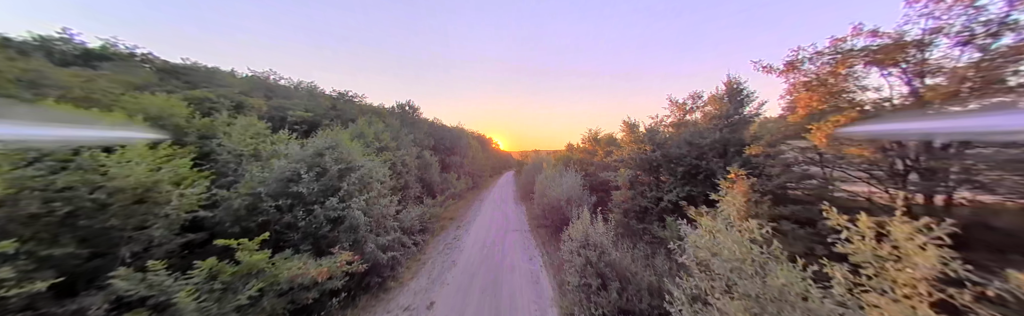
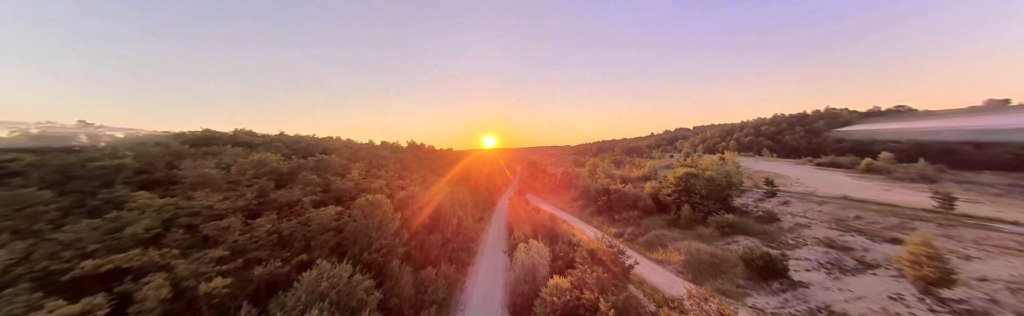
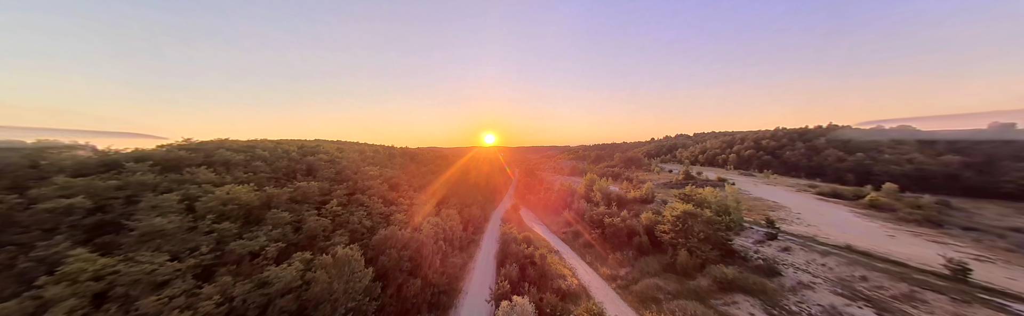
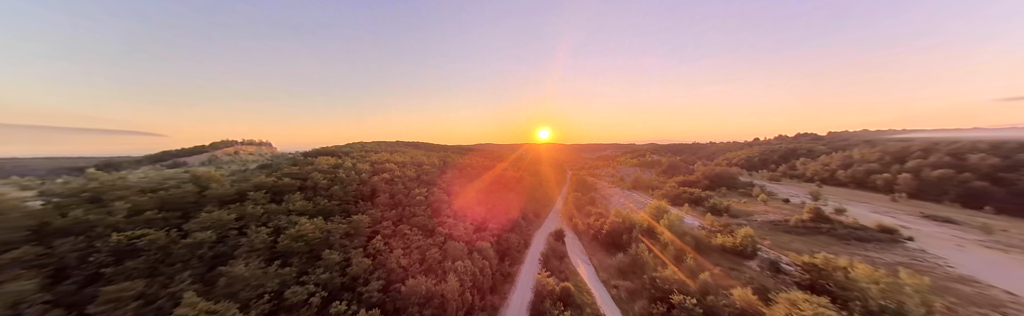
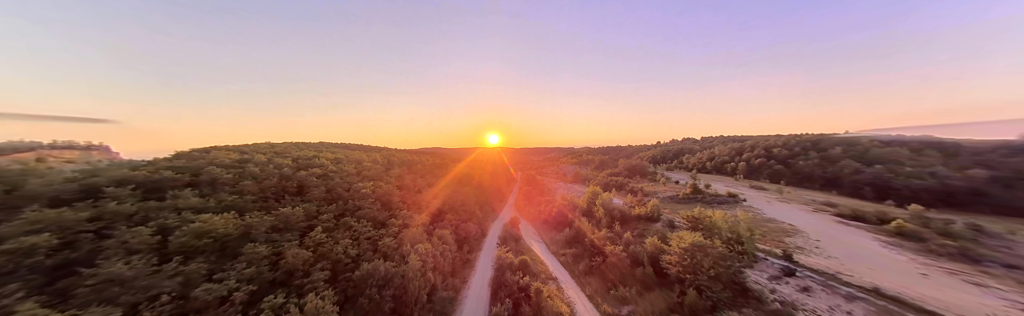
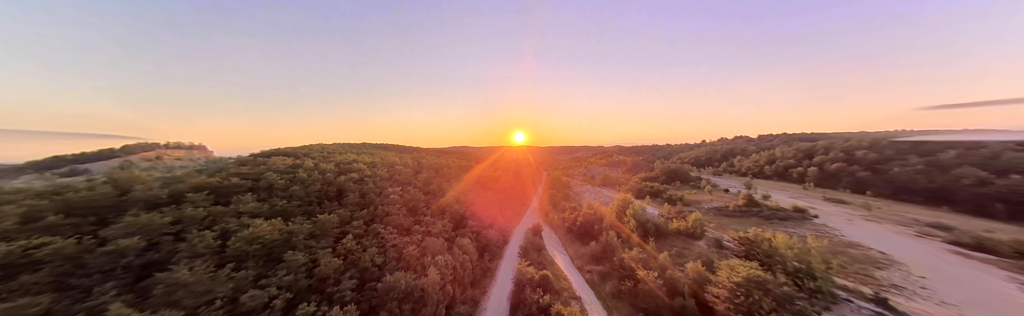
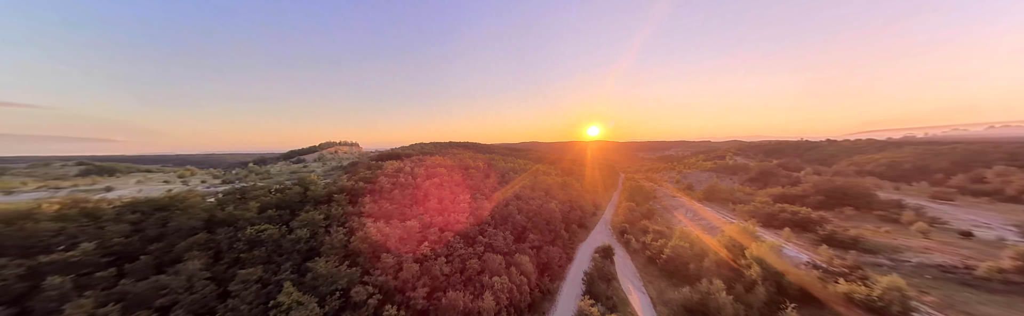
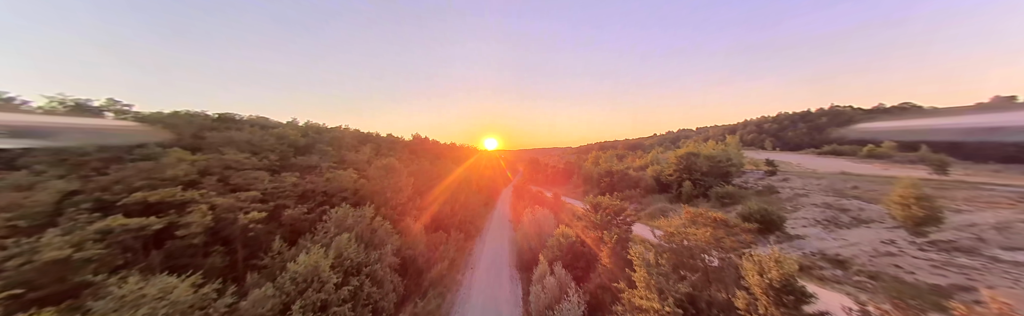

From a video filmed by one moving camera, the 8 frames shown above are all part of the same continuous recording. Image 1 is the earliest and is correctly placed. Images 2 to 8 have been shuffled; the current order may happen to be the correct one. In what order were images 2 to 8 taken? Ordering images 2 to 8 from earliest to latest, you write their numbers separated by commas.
8, 2, 3, 5, 6, 4, 7
